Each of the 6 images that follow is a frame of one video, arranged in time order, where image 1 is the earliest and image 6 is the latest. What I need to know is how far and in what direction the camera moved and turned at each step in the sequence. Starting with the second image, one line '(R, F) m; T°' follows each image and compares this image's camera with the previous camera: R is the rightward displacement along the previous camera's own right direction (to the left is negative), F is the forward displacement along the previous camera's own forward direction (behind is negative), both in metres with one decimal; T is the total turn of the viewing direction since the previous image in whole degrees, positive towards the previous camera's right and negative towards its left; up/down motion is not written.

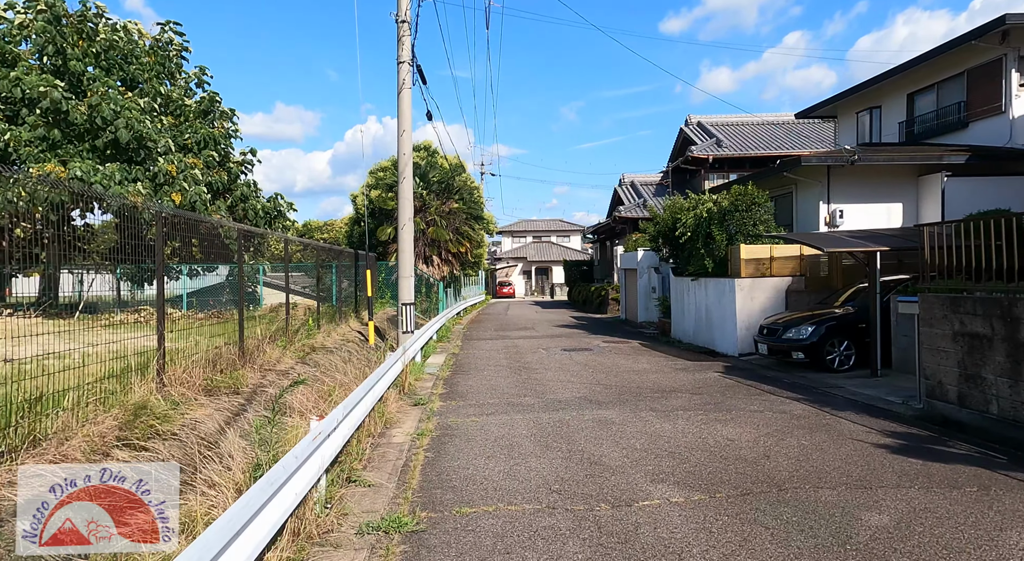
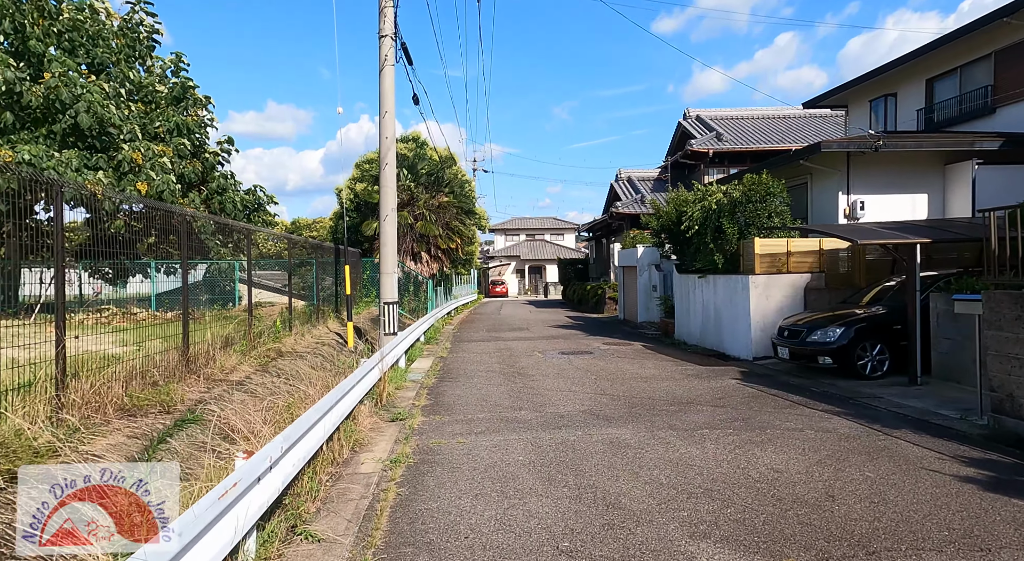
(0.0, +1.1) m; +1°
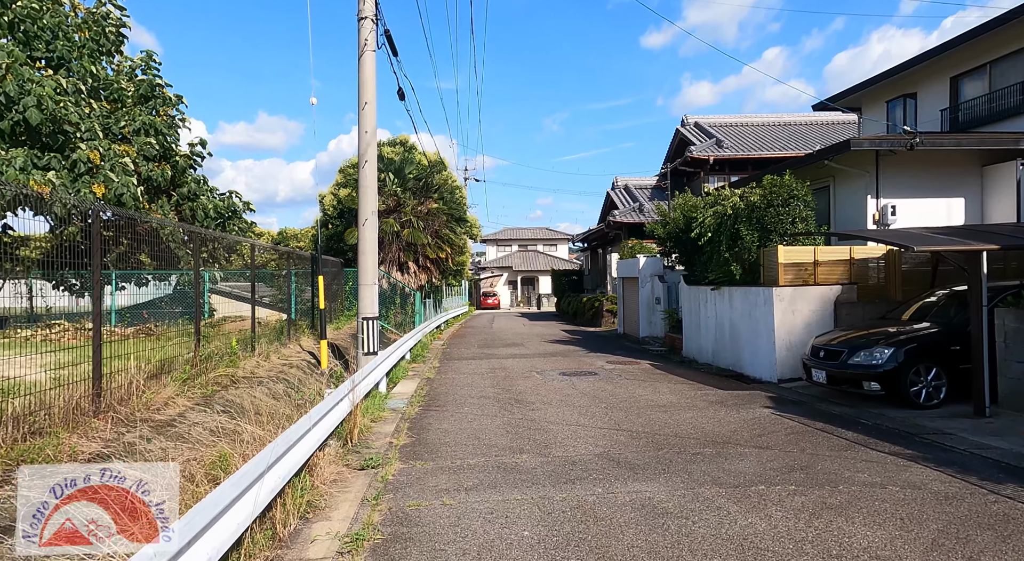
(-0.1, +1.3) m; +1°
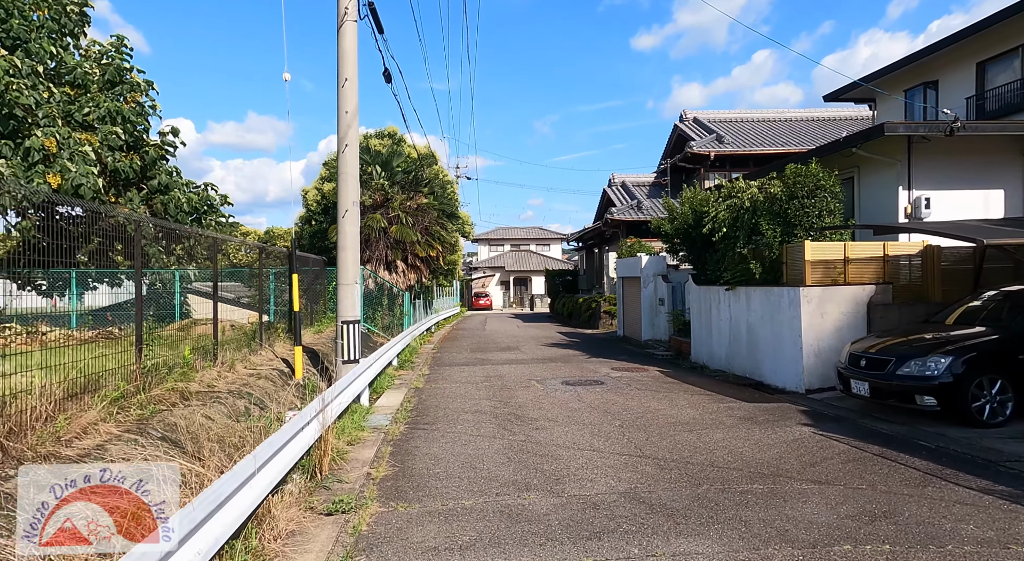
(-0.1, +1.1) m; +1°
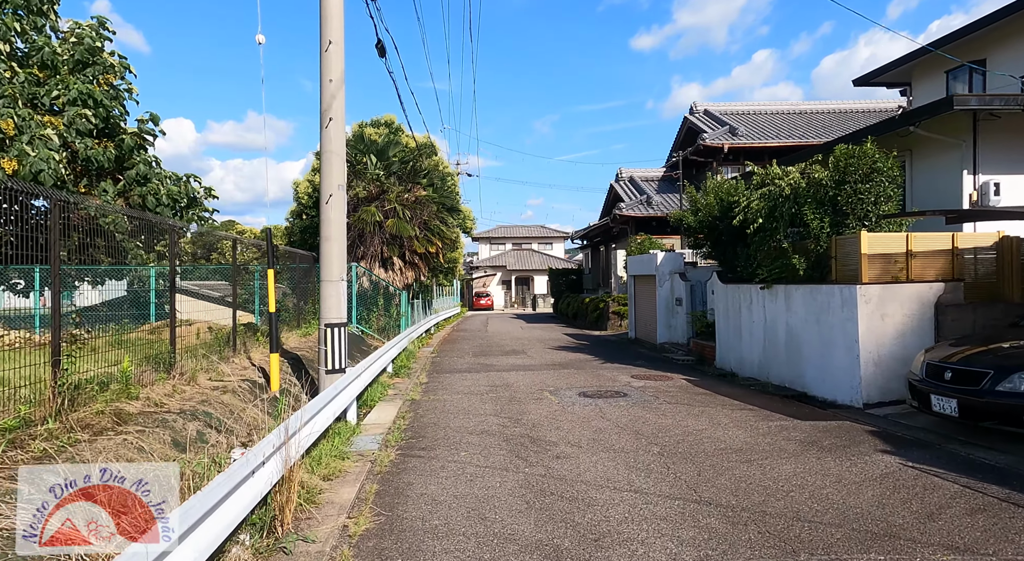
(-0.1, +1.3) m; 0°
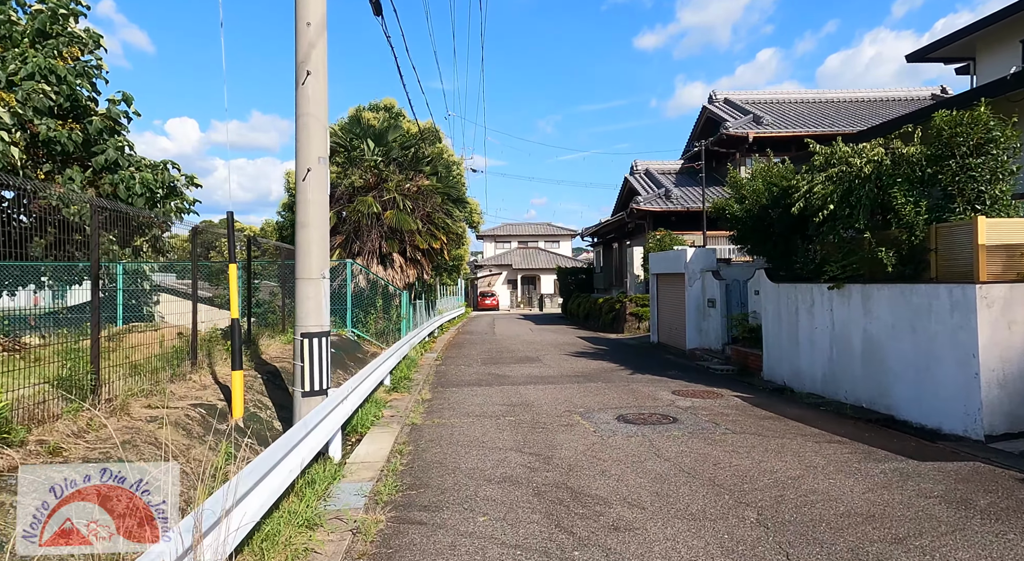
(-0.2, +1.7) m; 0°
